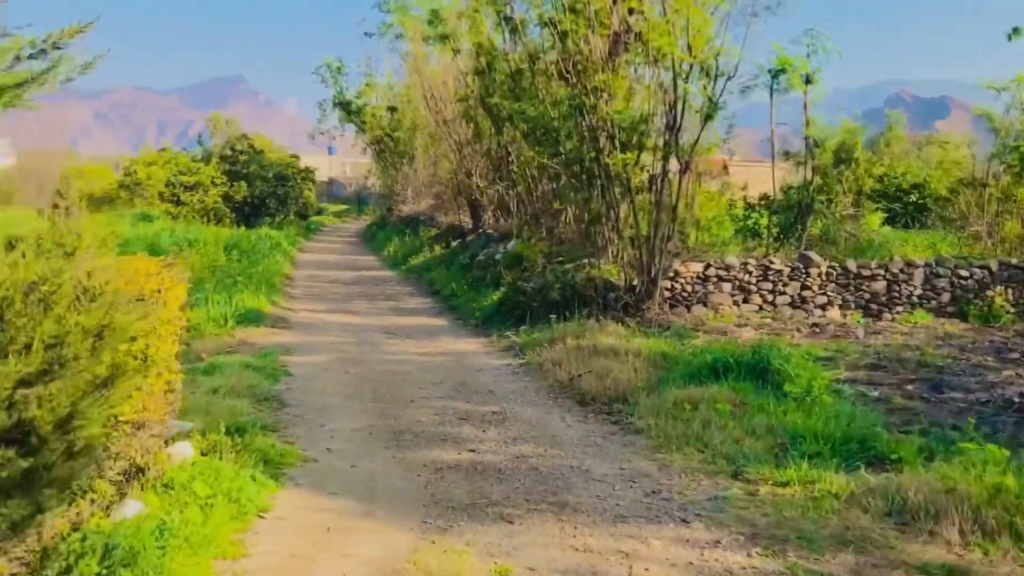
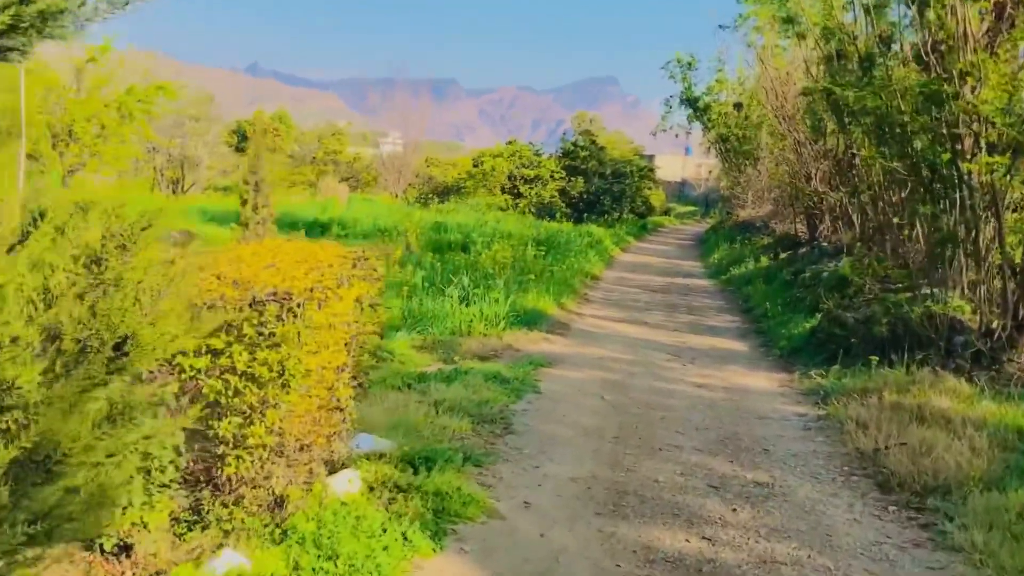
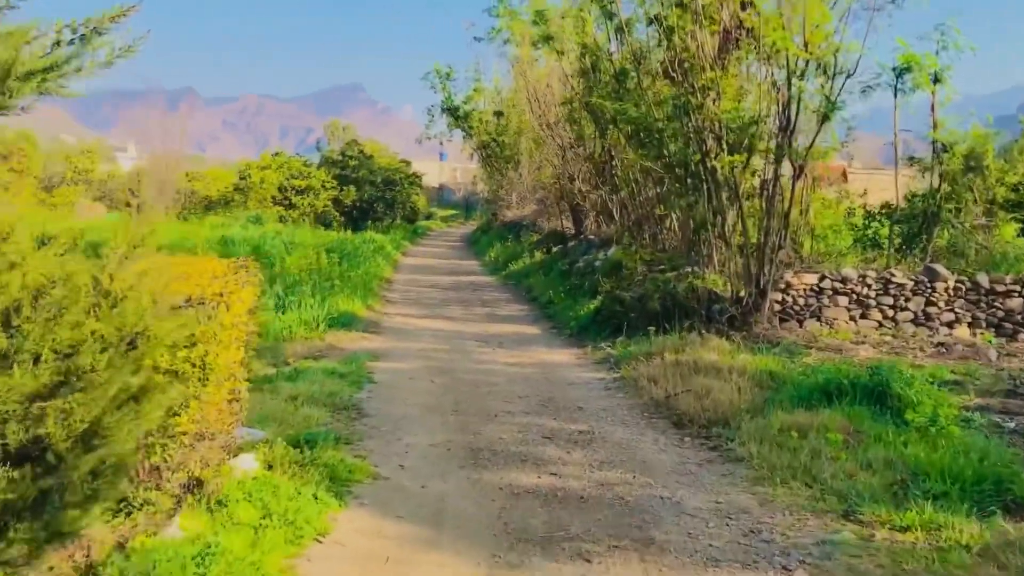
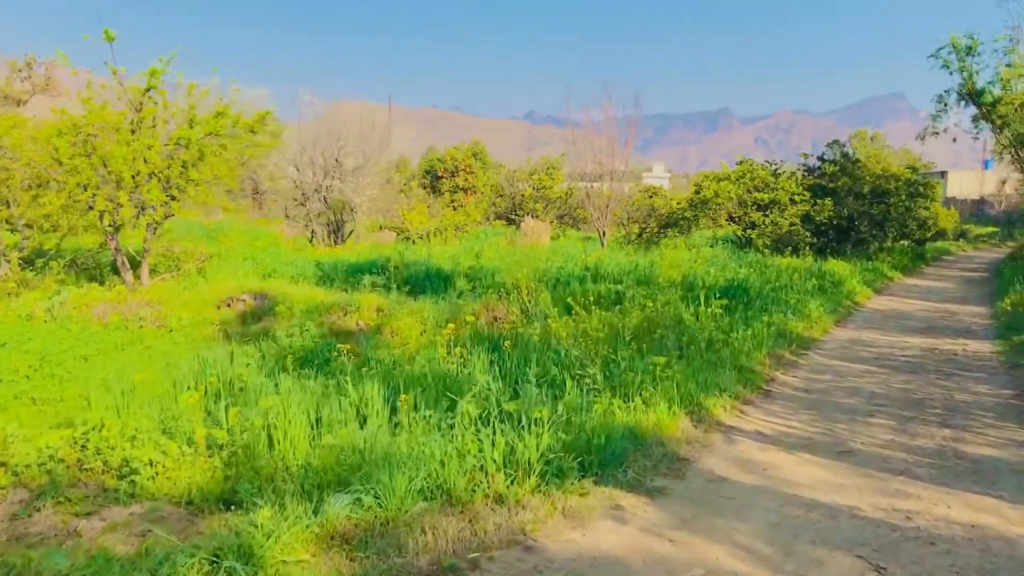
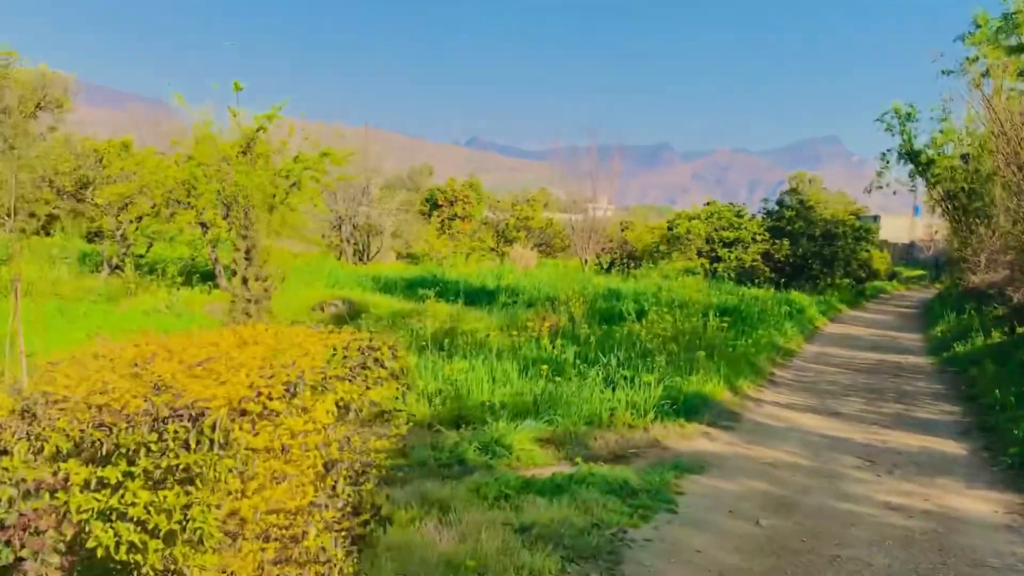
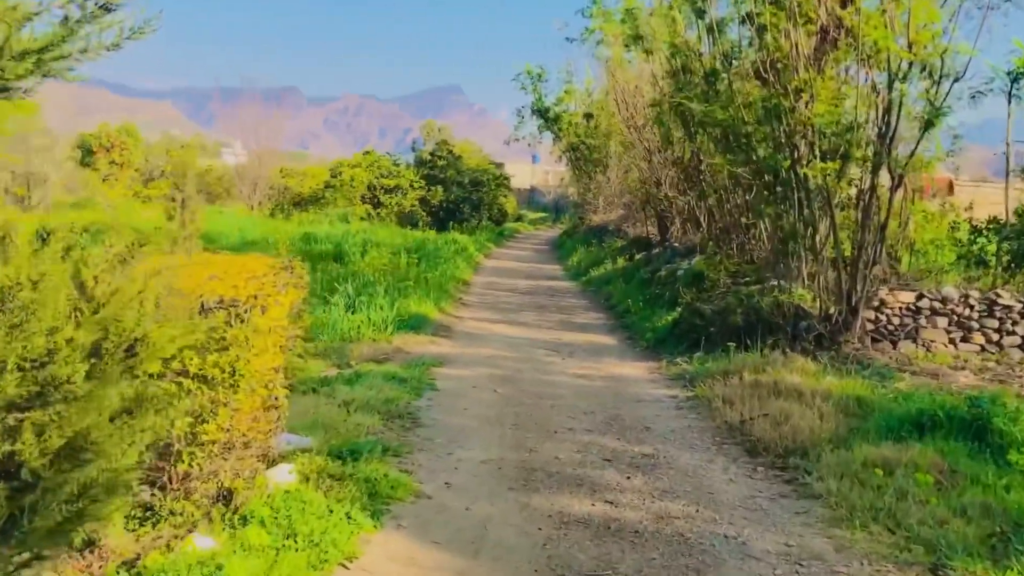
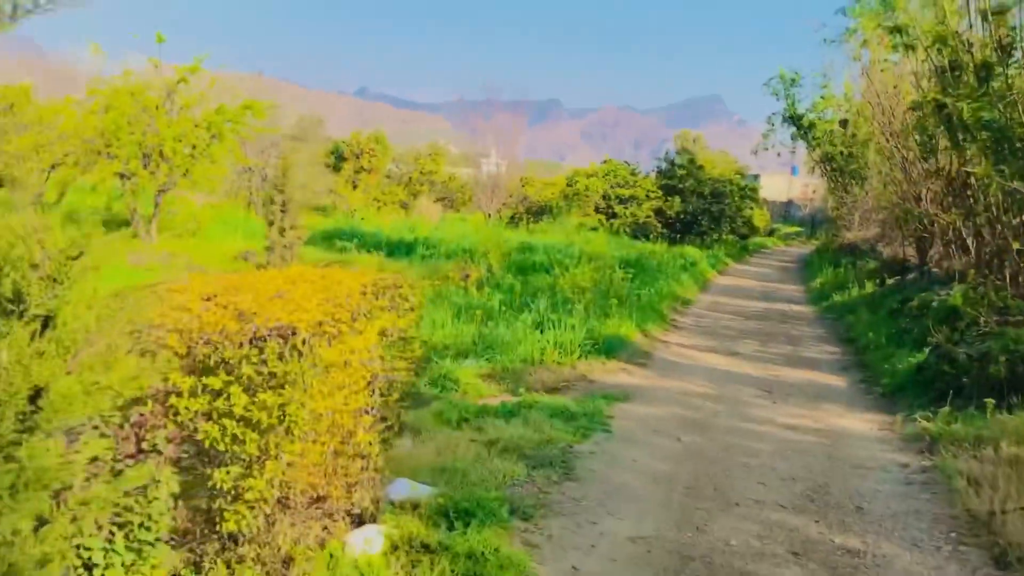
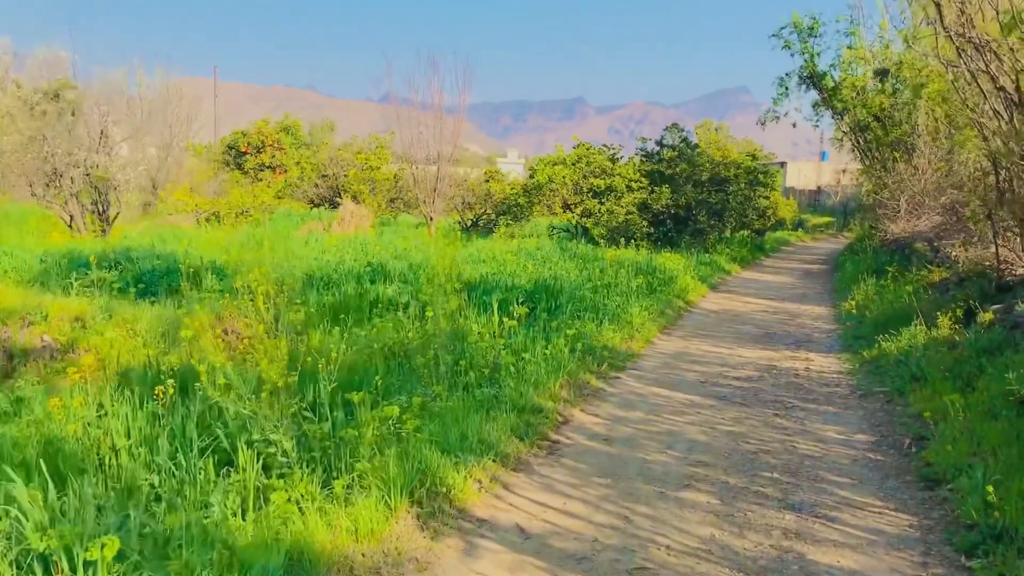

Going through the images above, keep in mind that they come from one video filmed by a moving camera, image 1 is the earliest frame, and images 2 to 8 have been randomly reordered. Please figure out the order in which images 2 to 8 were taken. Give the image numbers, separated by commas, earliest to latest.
3, 6, 2, 7, 5, 4, 8
